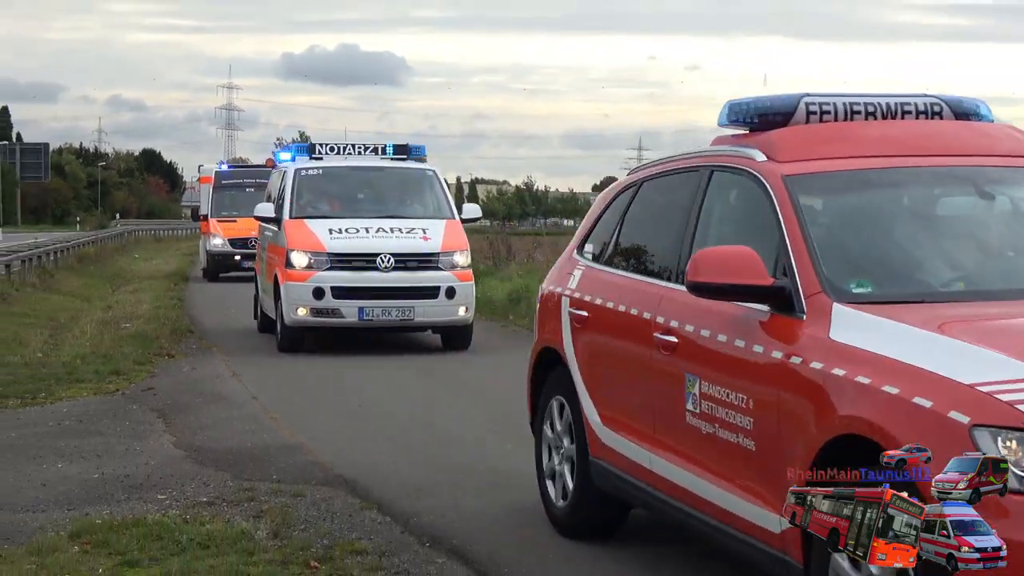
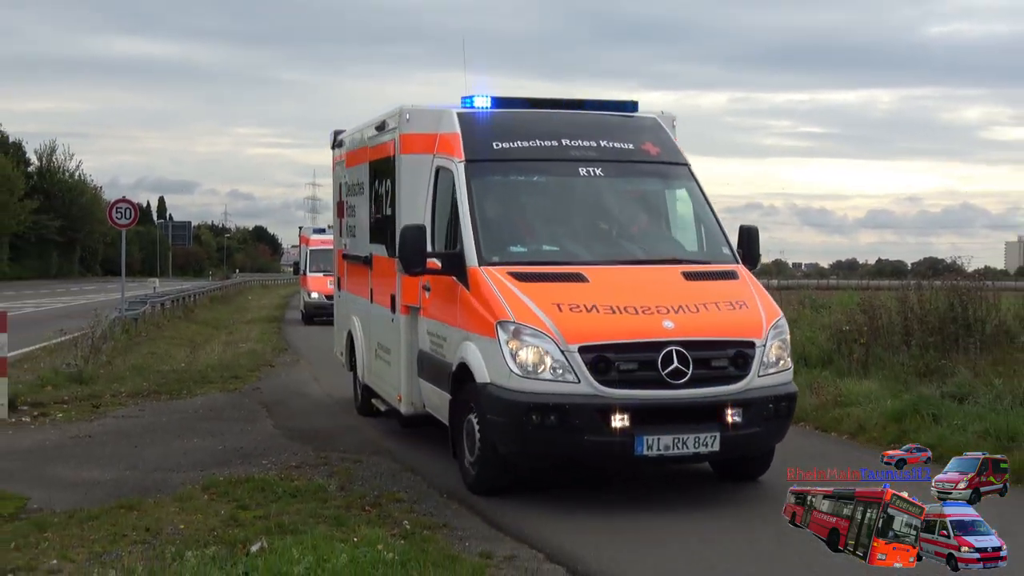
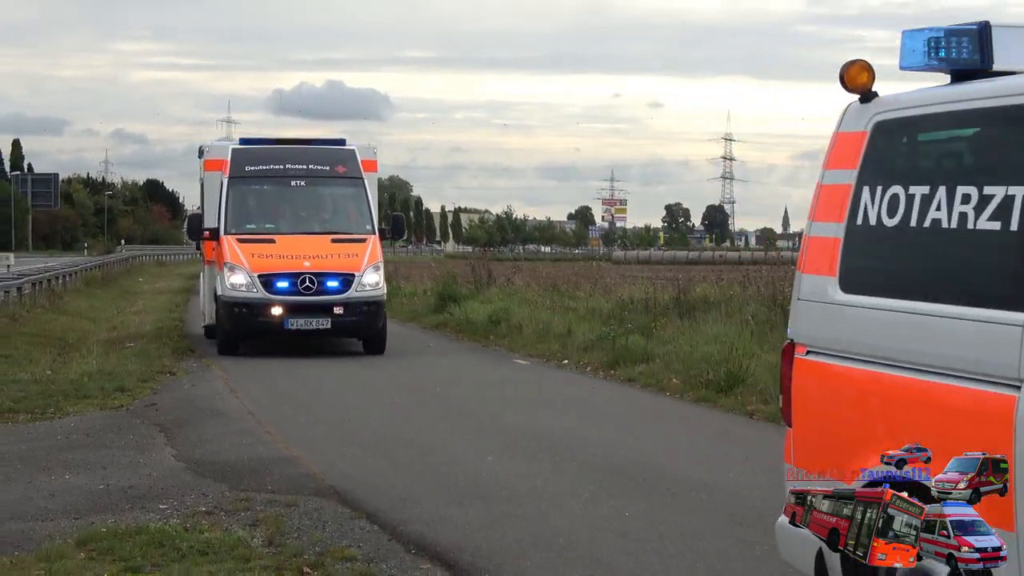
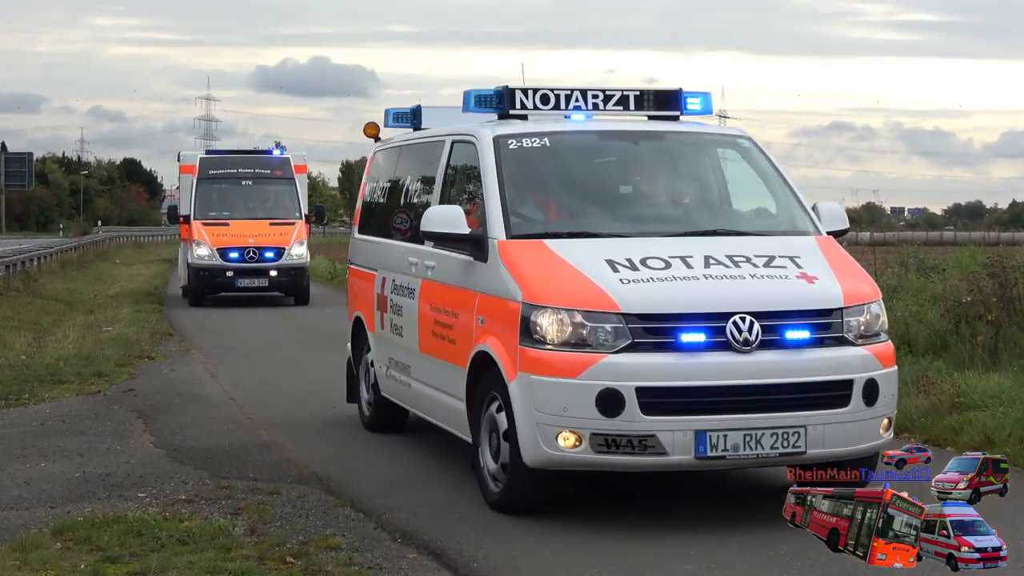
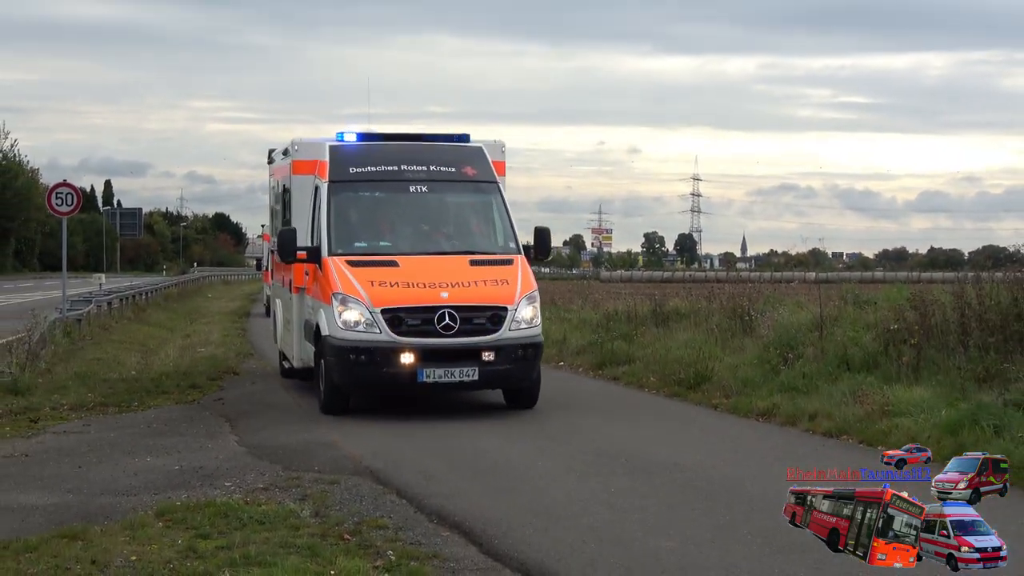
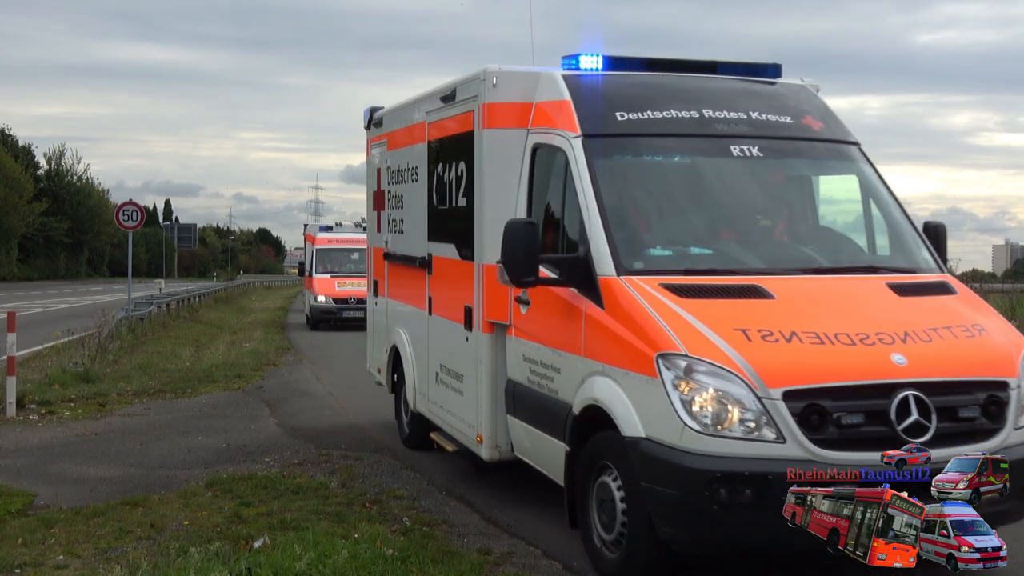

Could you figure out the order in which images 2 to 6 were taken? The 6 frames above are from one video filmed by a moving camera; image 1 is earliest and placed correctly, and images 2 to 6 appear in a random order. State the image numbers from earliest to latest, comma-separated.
4, 3, 5, 2, 6
